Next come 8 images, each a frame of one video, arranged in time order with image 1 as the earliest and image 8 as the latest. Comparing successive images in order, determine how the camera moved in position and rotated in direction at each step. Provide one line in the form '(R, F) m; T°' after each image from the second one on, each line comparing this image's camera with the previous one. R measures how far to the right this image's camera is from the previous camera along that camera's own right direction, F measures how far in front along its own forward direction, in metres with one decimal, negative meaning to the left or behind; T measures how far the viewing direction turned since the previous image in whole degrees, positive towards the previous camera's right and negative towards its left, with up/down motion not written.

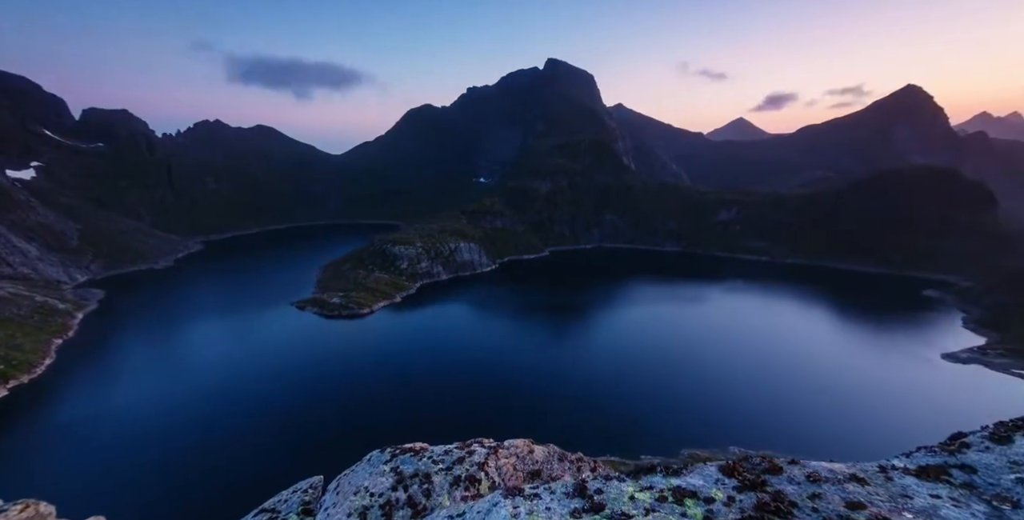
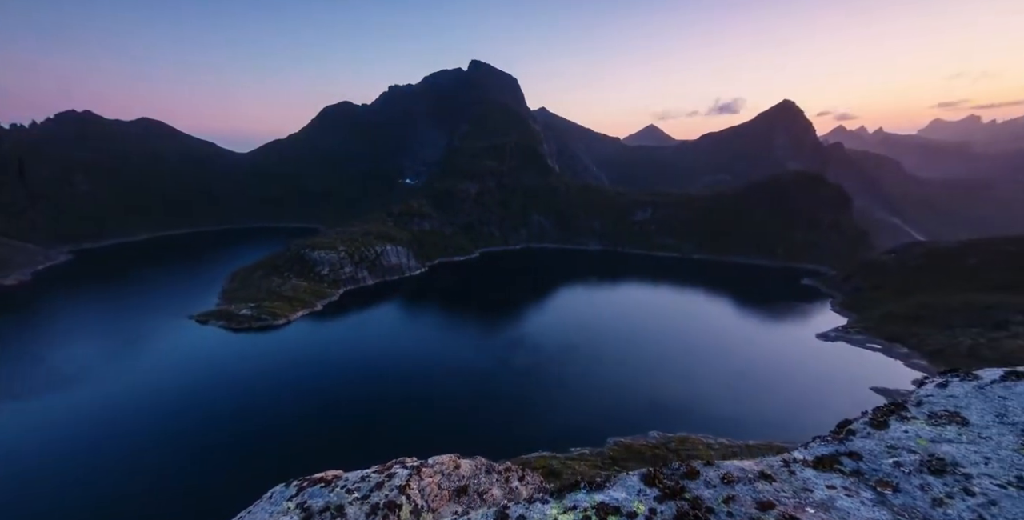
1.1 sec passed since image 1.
(+0.1, +0.2) m; +9°
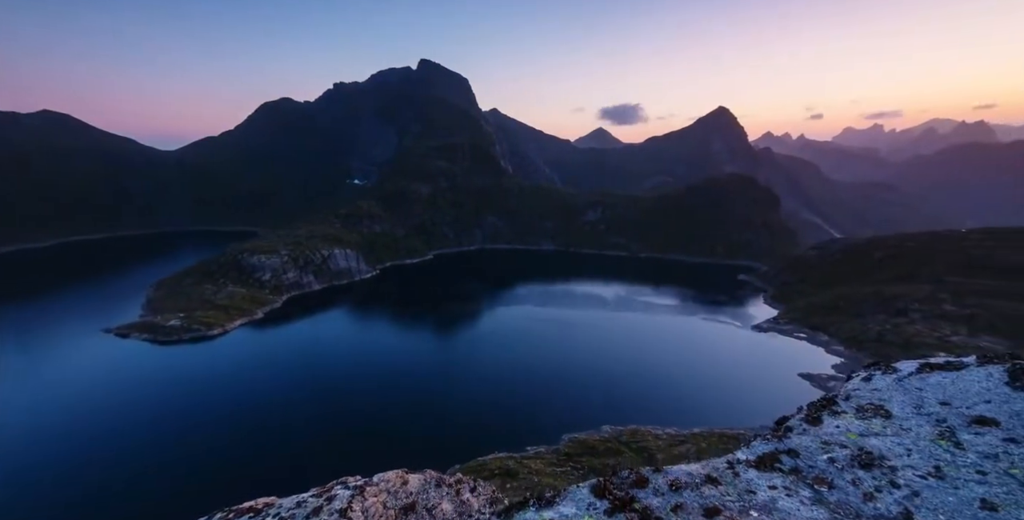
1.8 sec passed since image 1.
(+0.1, +0.1) m; +6°
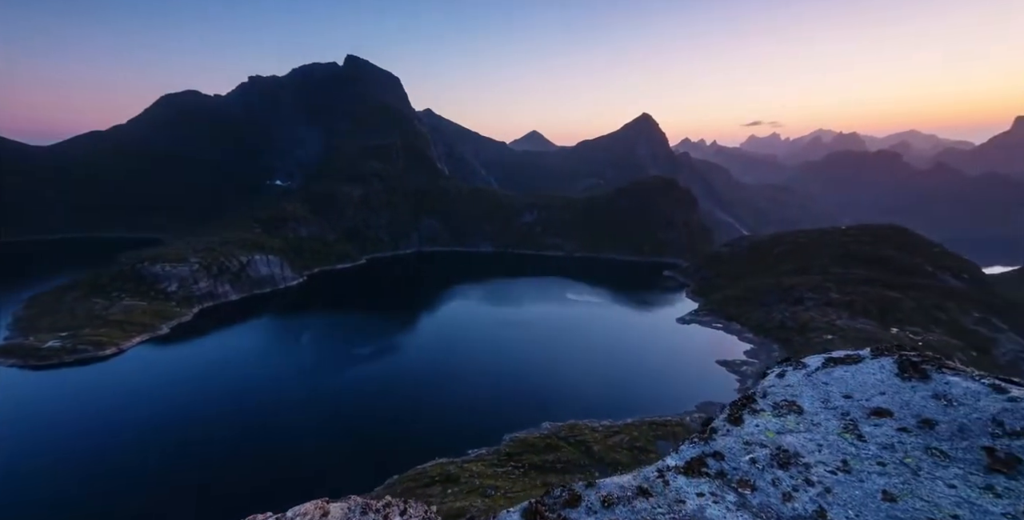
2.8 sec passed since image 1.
(+0.1, +0.2) m; +8°
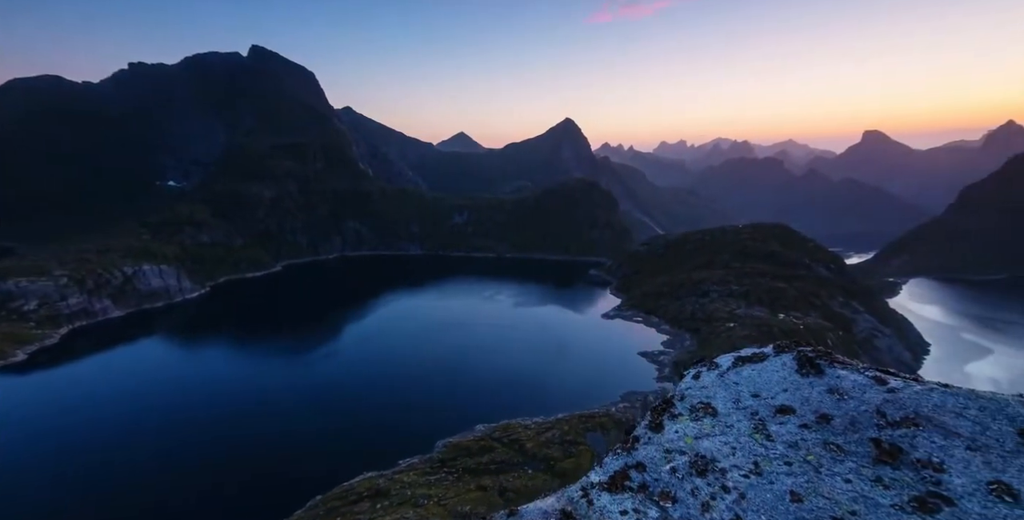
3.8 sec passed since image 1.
(+0.1, +0.3) m; +9°
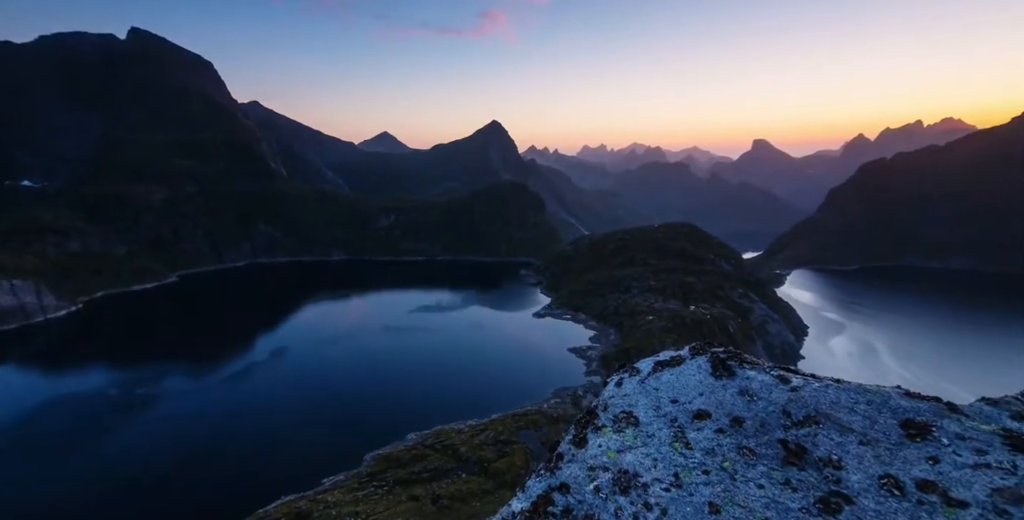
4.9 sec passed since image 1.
(+0.2, +0.3) m; +9°
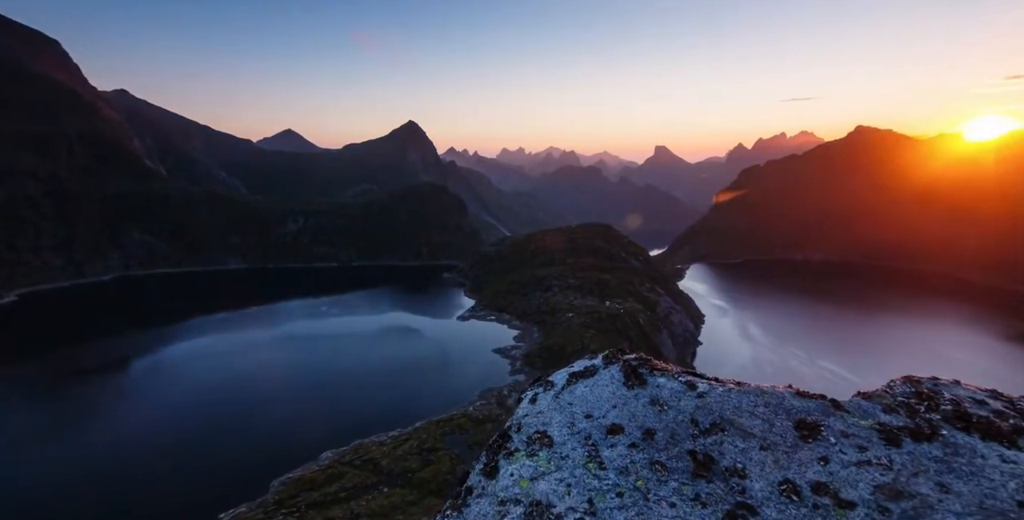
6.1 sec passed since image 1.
(+0.2, +0.4) m; +10°
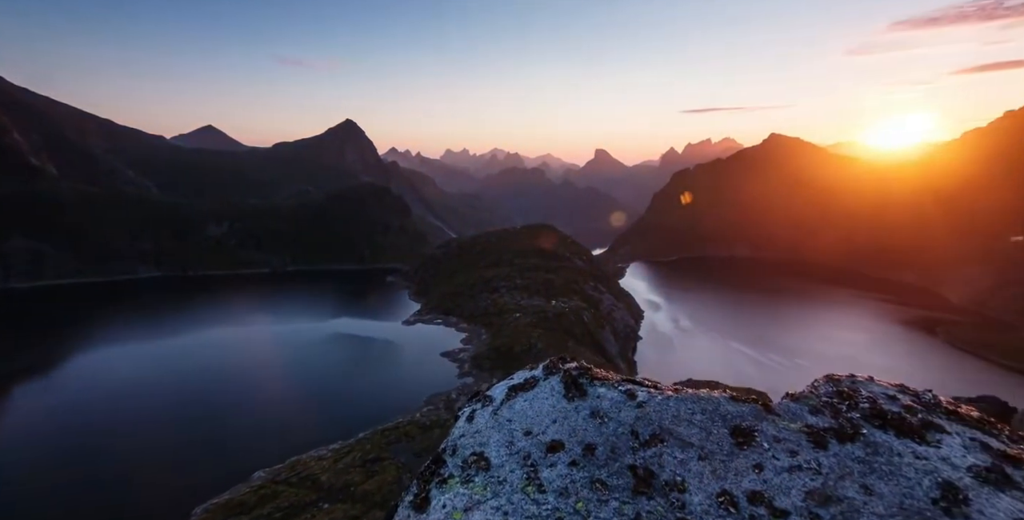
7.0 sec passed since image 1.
(+0.2, +0.4) m; +7°
